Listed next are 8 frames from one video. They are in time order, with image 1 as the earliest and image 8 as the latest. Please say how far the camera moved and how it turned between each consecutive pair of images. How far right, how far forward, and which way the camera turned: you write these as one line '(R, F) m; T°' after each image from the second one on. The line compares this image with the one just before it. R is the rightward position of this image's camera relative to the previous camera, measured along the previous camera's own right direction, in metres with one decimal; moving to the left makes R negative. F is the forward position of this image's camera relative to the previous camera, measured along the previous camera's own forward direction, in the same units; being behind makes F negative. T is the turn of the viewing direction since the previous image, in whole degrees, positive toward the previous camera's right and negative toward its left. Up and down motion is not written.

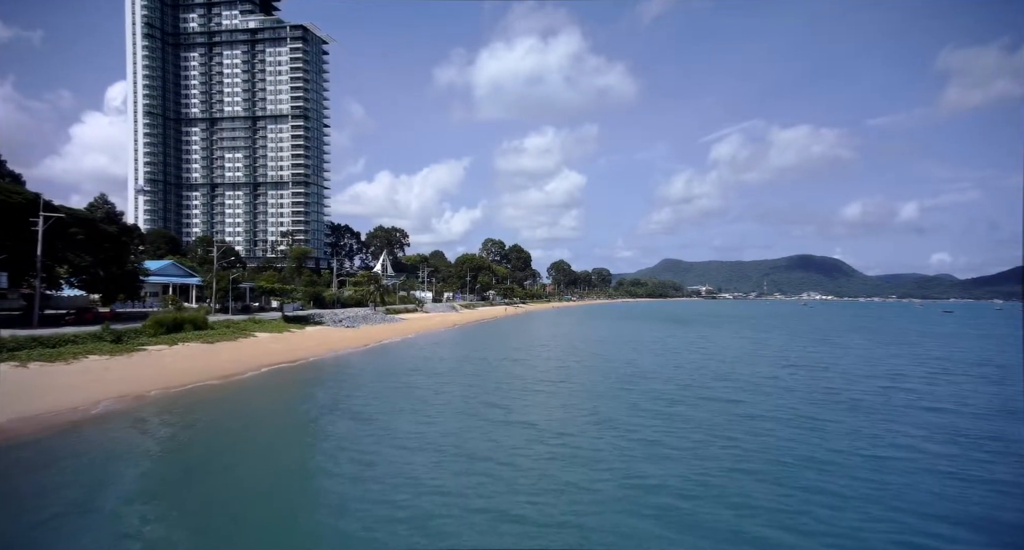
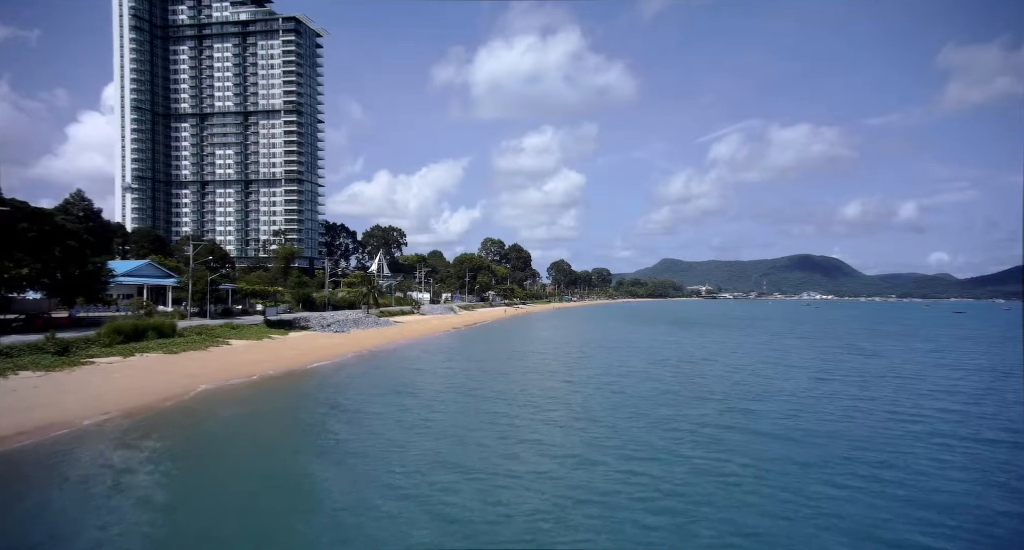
(-0.3, +4.5) m; 0°
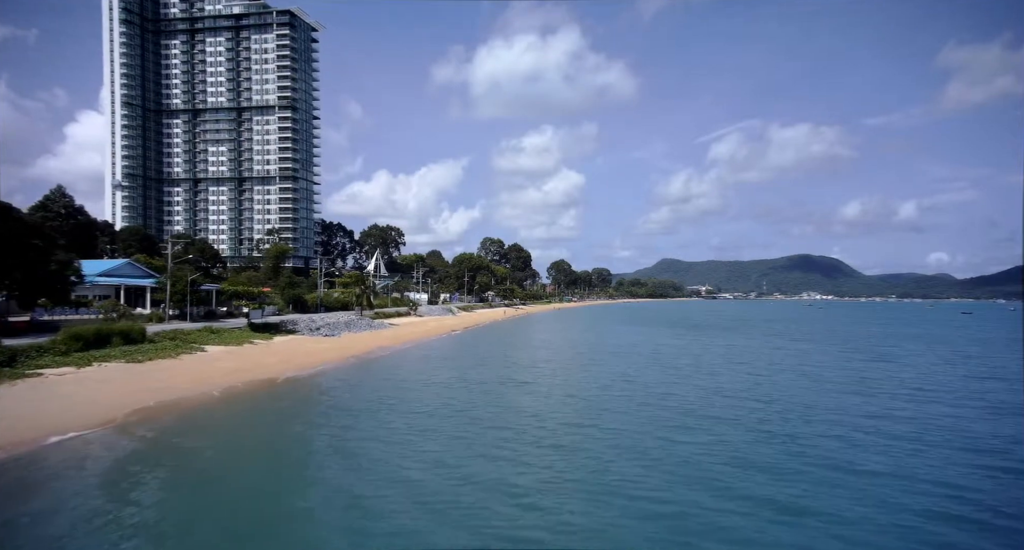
(-0.2, +3.4) m; 0°
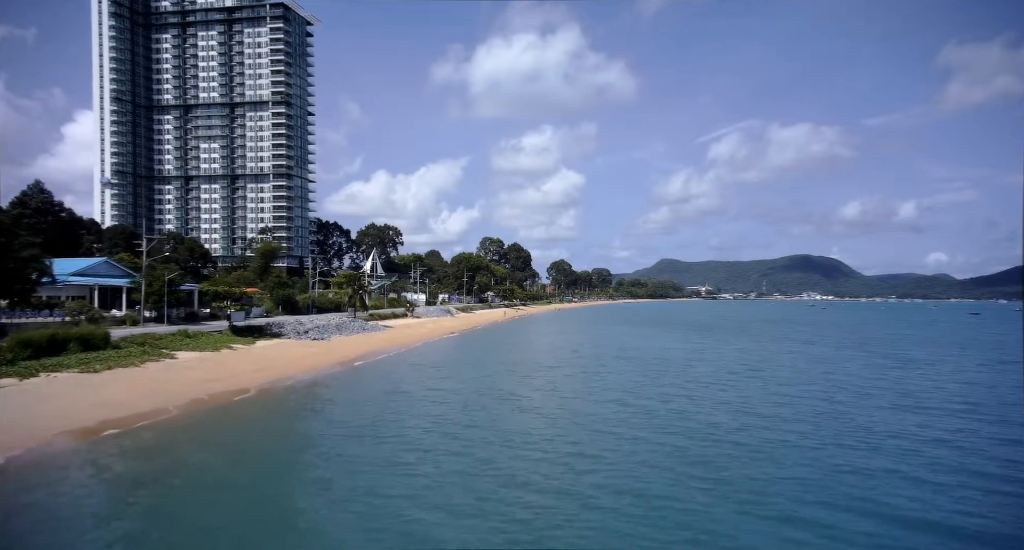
(-0.2, +3.5) m; 0°
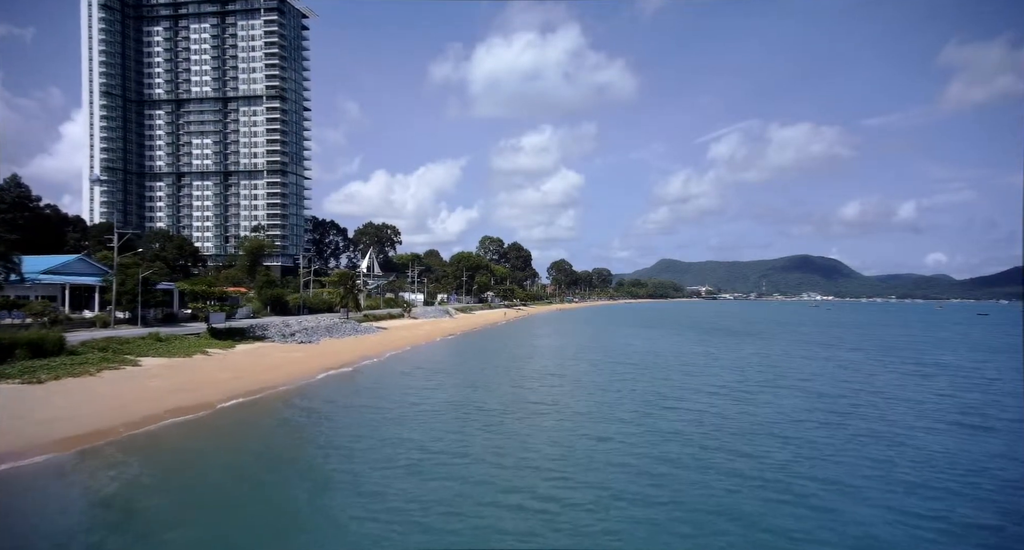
(-0.3, +3.5) m; 0°
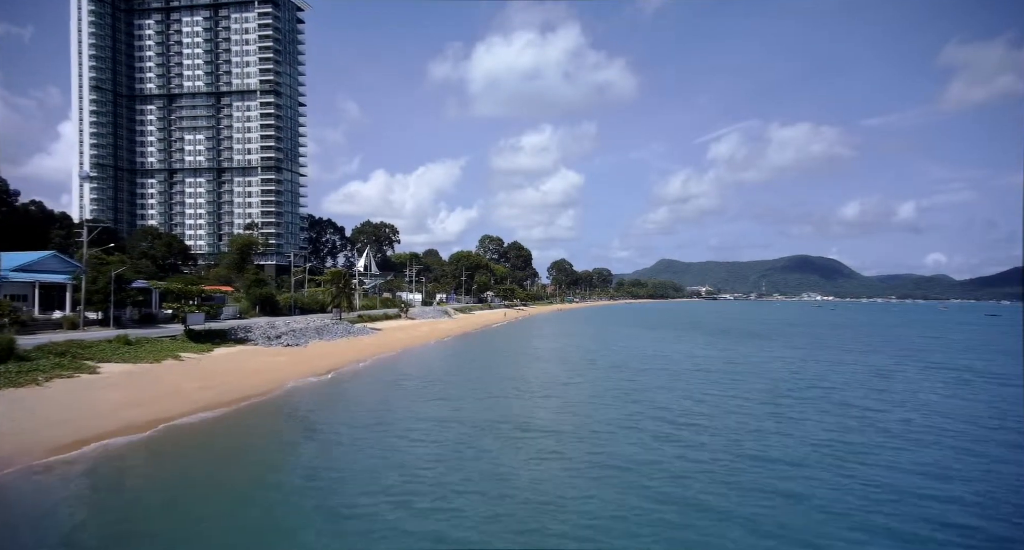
(-0.2, +3.2) m; 0°
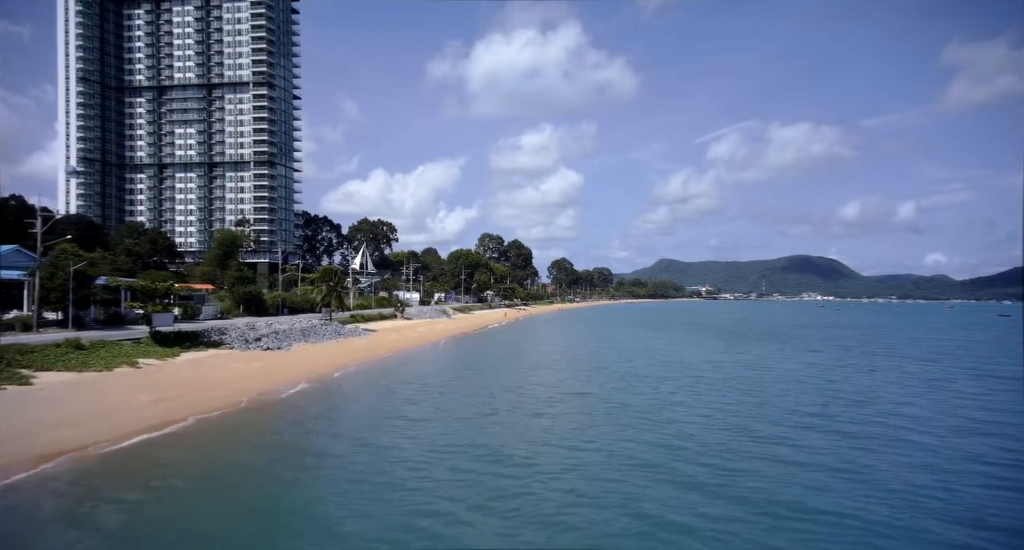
(-0.3, +4.0) m; 0°
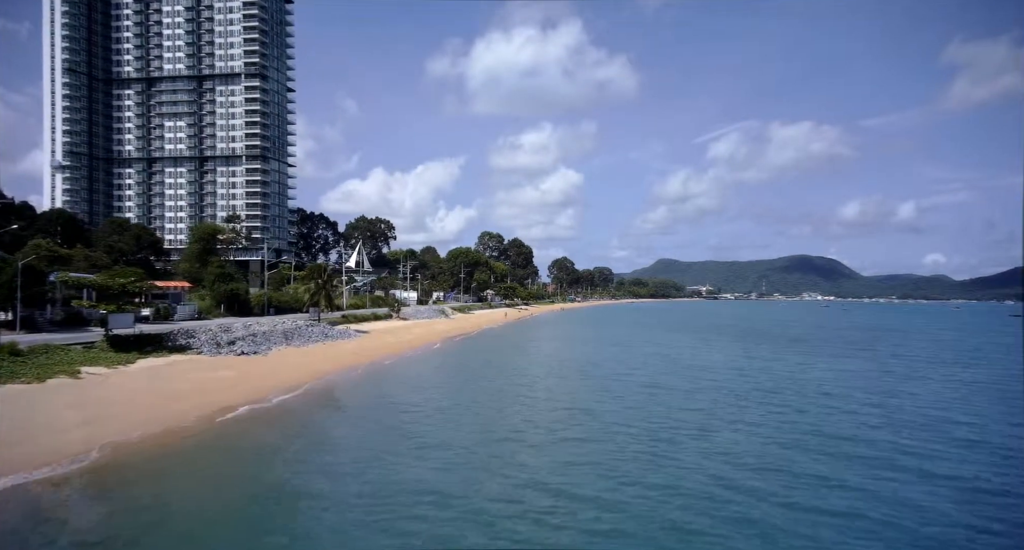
(-0.3, +4.1) m; 0°
